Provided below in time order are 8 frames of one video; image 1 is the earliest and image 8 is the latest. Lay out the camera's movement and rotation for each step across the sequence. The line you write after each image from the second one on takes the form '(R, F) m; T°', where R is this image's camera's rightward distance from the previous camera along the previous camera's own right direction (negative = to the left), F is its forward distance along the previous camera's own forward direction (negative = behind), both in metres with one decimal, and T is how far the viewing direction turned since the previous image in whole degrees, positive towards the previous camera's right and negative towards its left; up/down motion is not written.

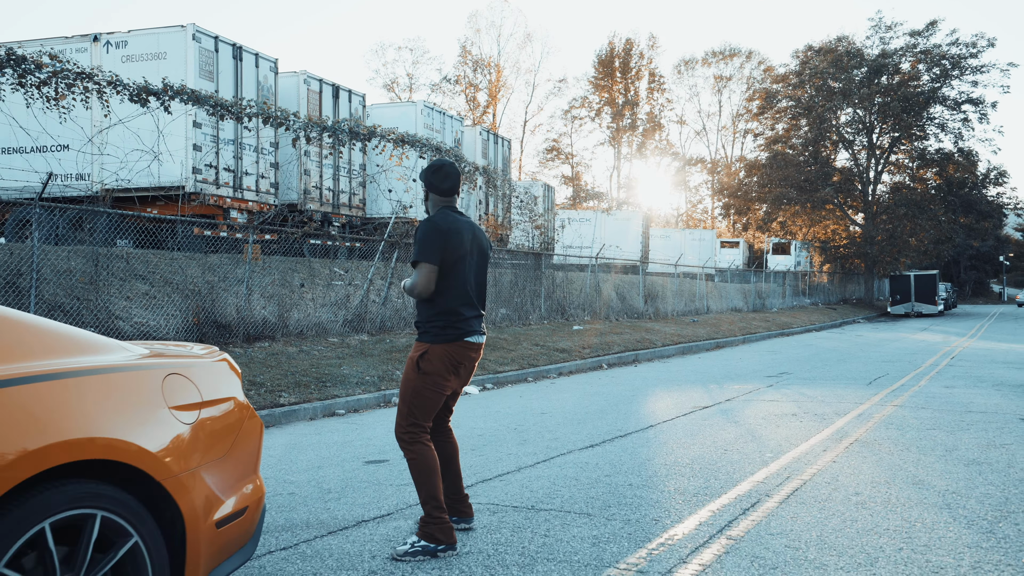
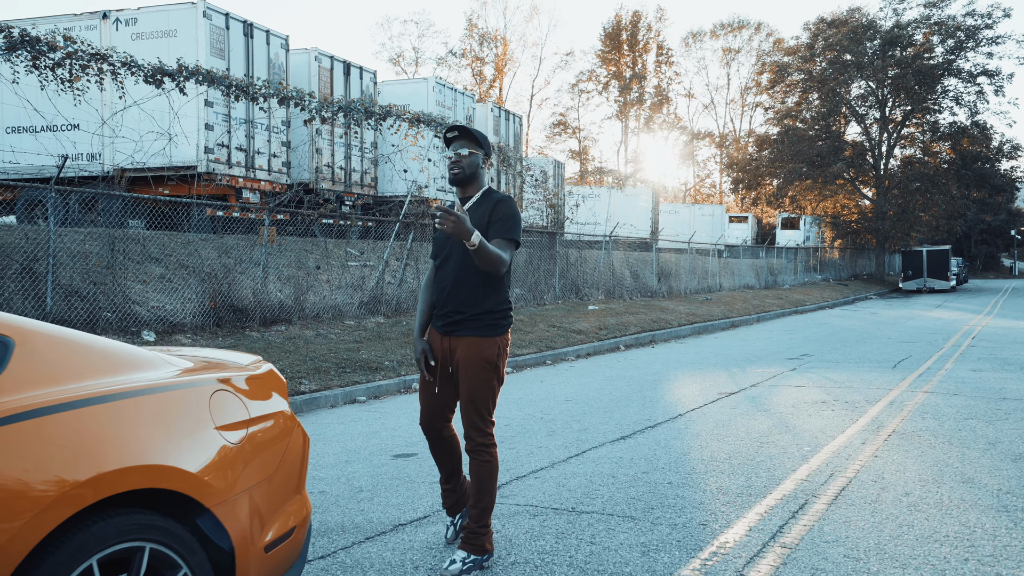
(-0.2, +0.2) m; 0°
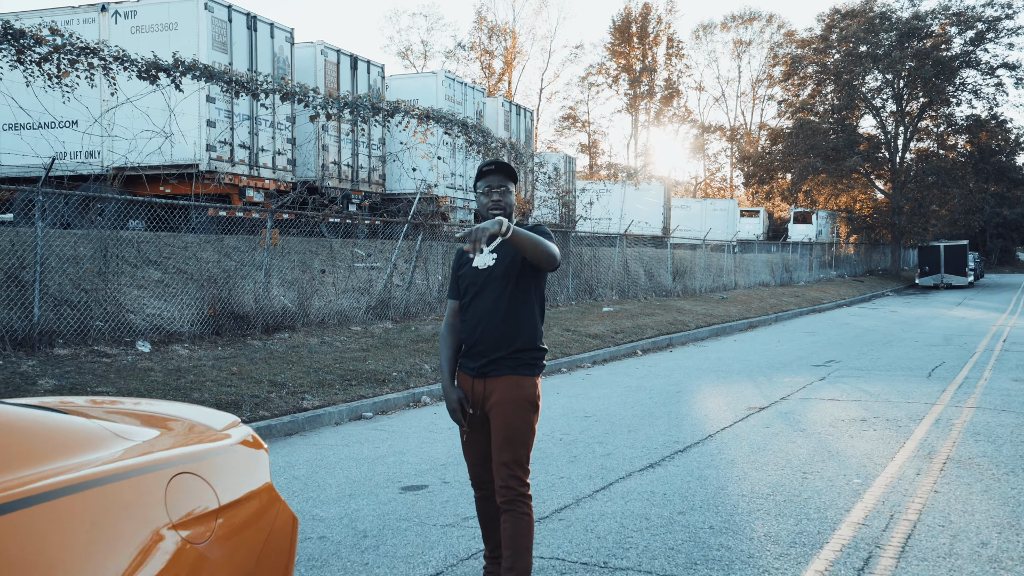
(-0.1, +0.5) m; -1°
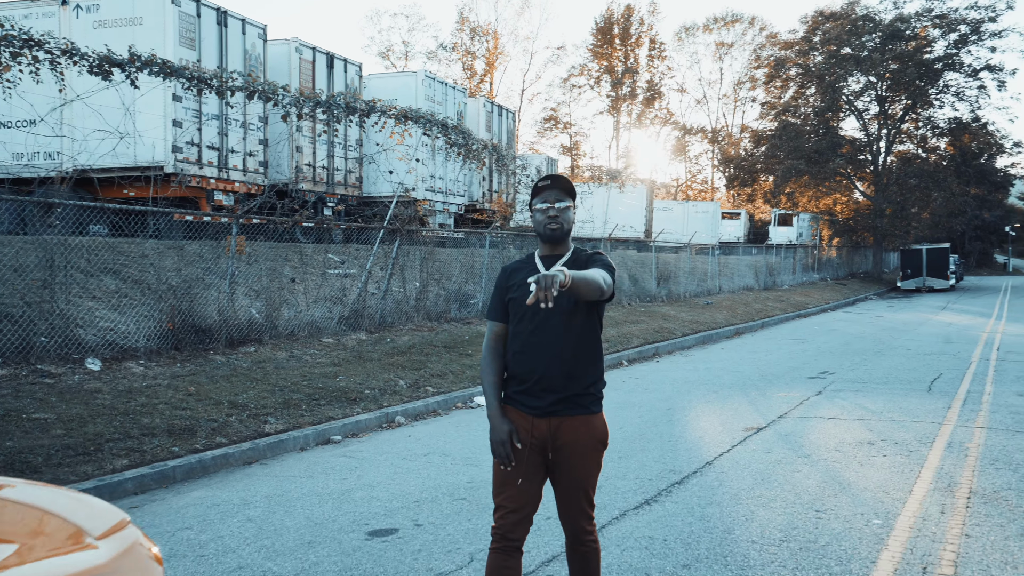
(0.0, +0.6) m; +1°
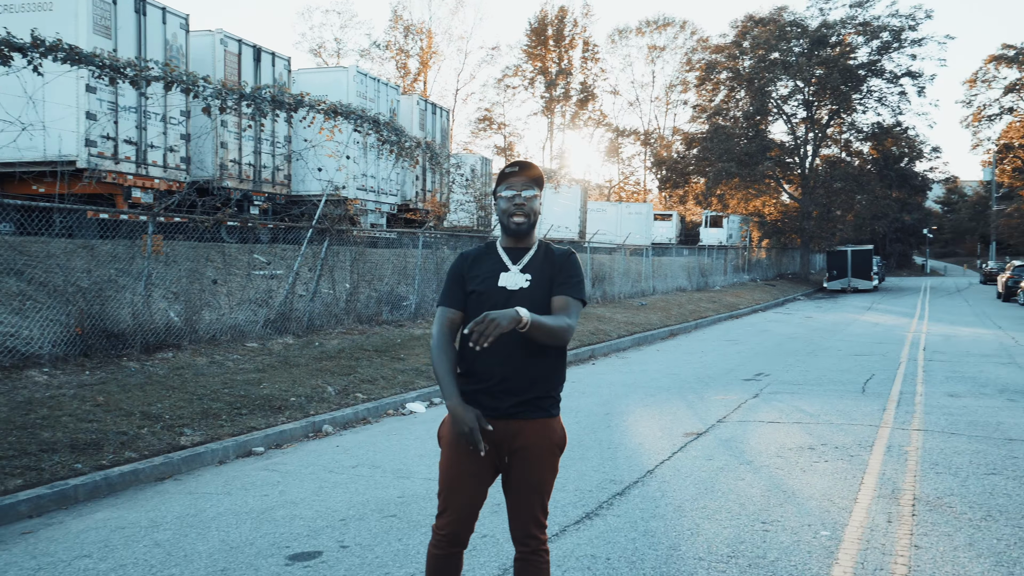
(0.0, +0.3) m; +4°
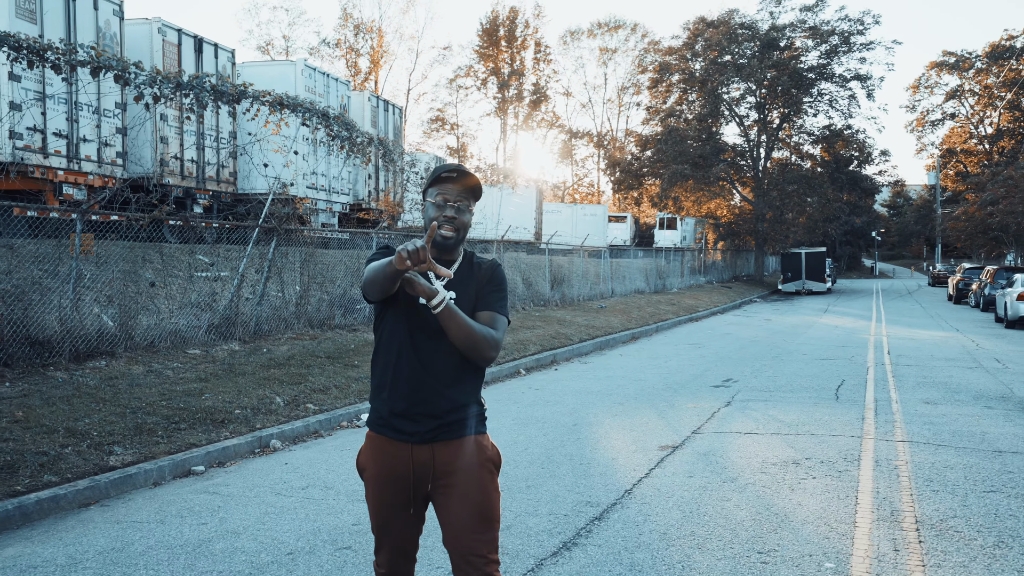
(-0.1, +0.5) m; +3°
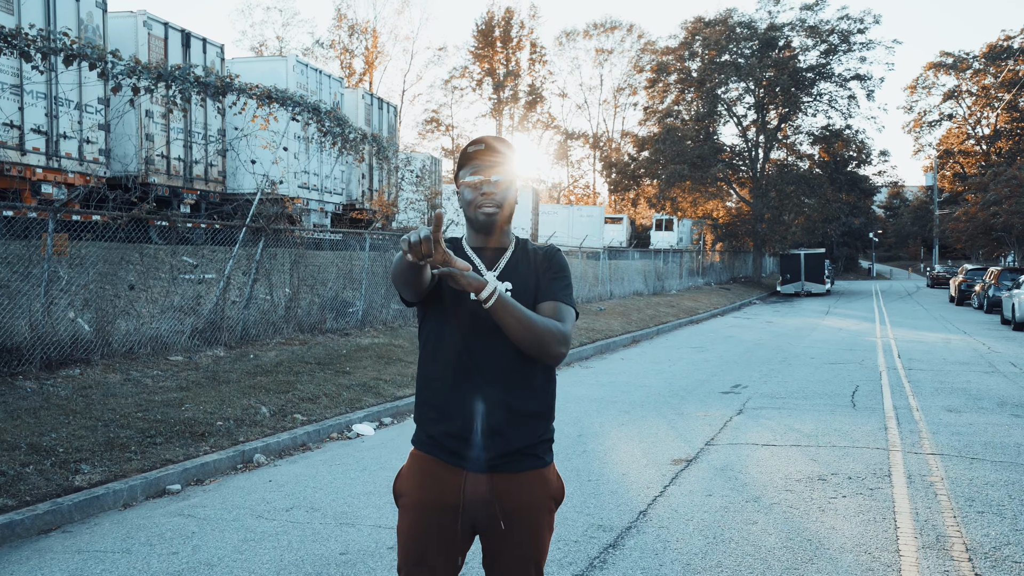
(0.0, +0.5) m; 0°
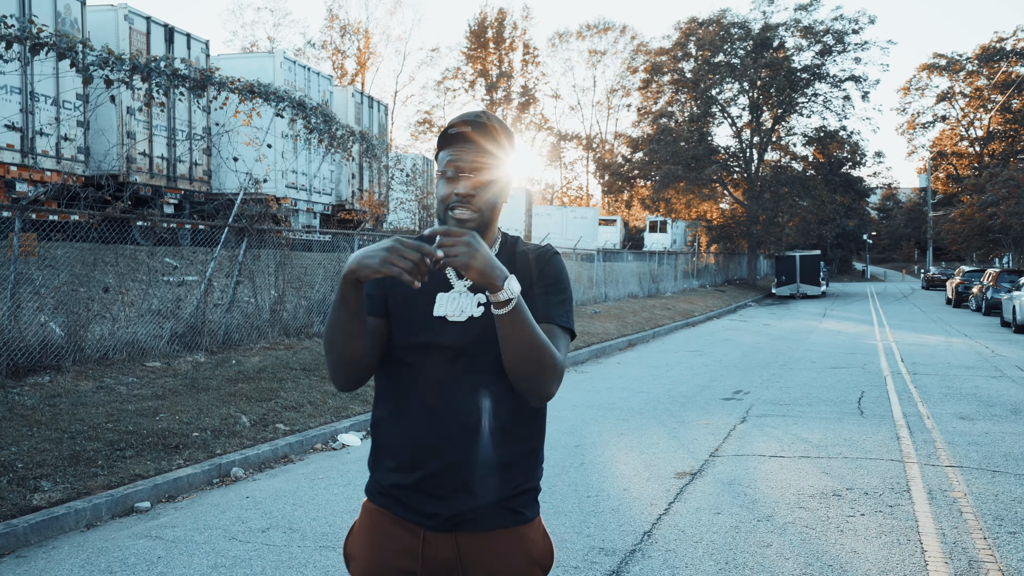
(0.0, +0.4) m; 0°
